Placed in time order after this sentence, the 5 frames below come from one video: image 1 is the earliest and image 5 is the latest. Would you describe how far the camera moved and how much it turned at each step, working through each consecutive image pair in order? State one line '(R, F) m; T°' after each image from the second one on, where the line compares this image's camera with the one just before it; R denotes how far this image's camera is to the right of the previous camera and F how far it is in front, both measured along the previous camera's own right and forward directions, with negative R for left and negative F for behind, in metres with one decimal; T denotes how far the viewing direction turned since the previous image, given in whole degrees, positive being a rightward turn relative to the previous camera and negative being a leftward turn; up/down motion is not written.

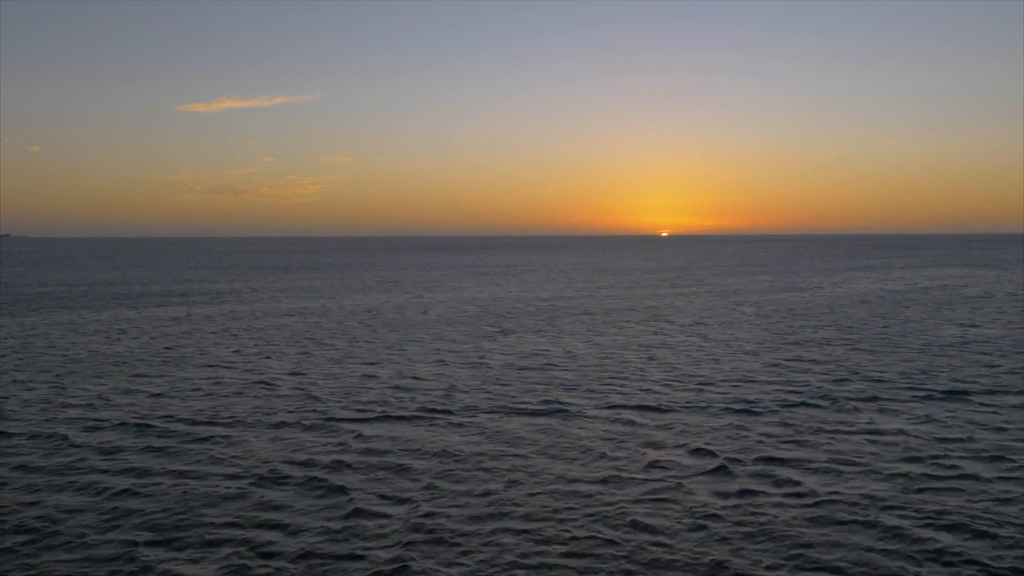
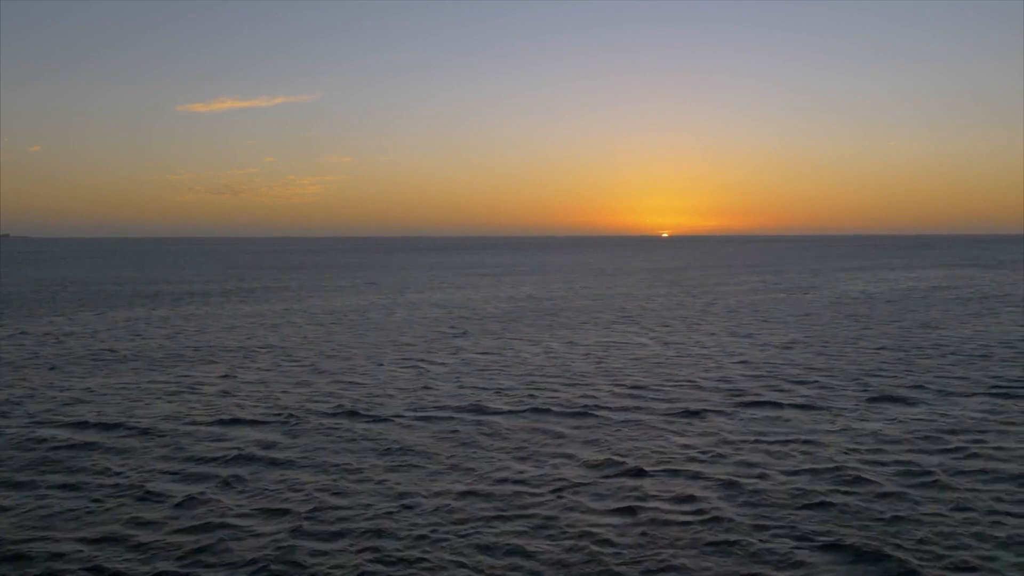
(+1.9, +0.8) m; 0°
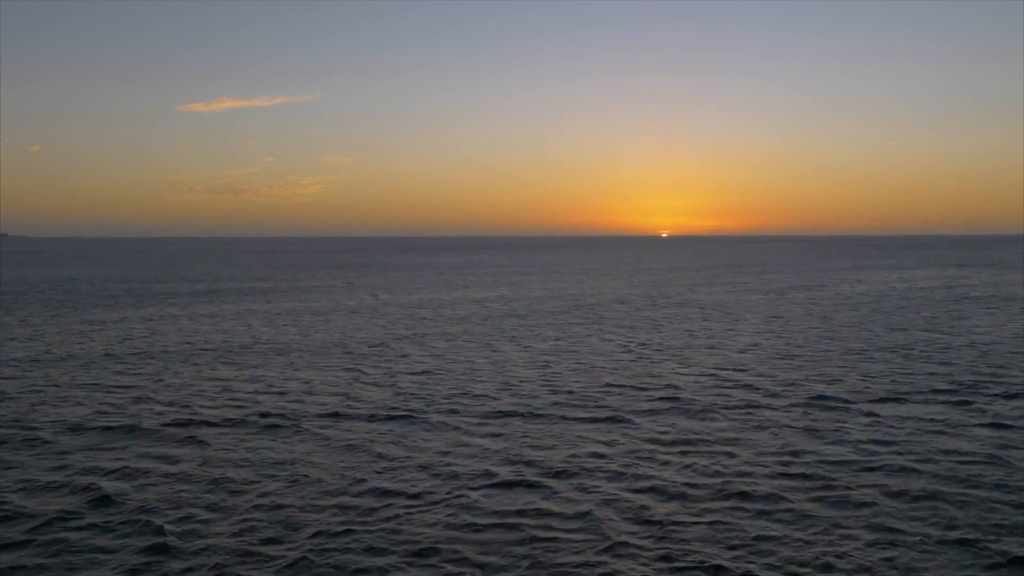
(+0.4, -0.4) m; 0°
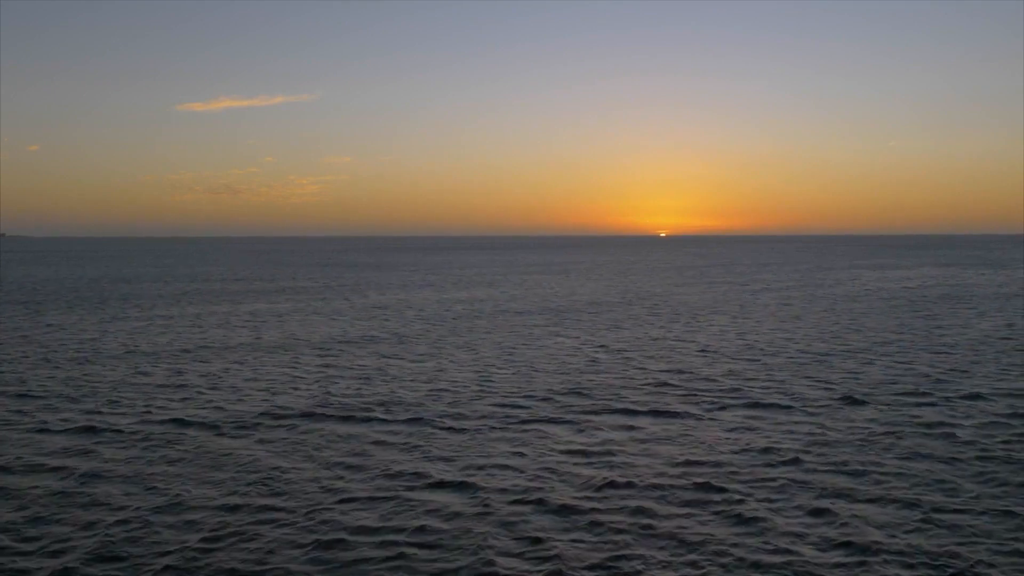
(+0.7, +0.1) m; 0°
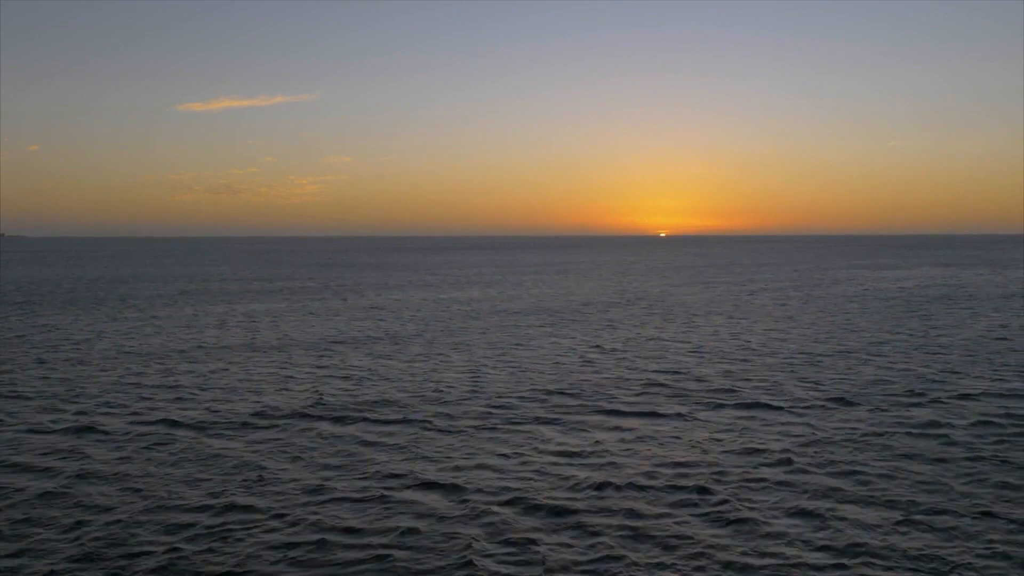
(-1.5, -0.5) m; 0°
